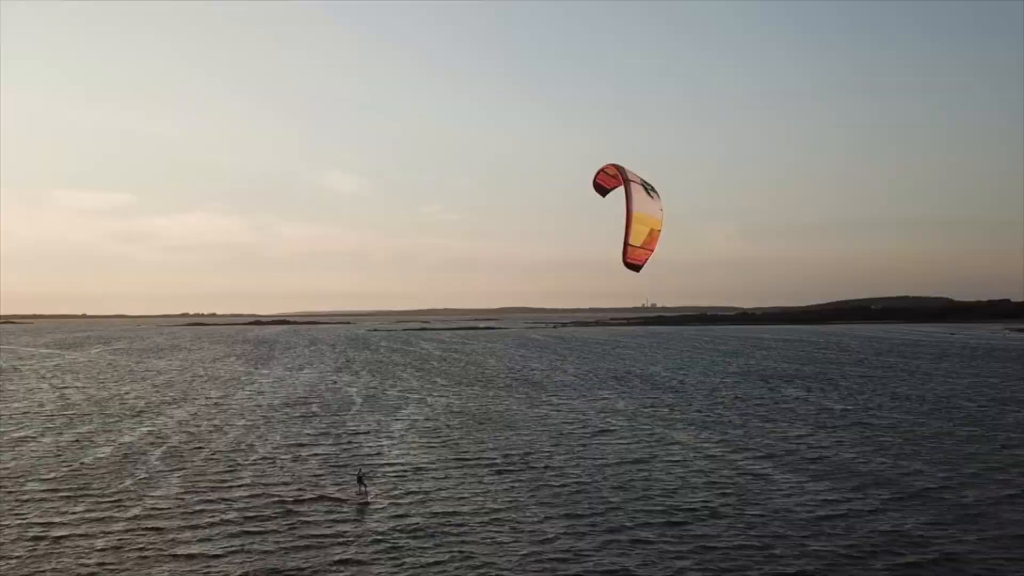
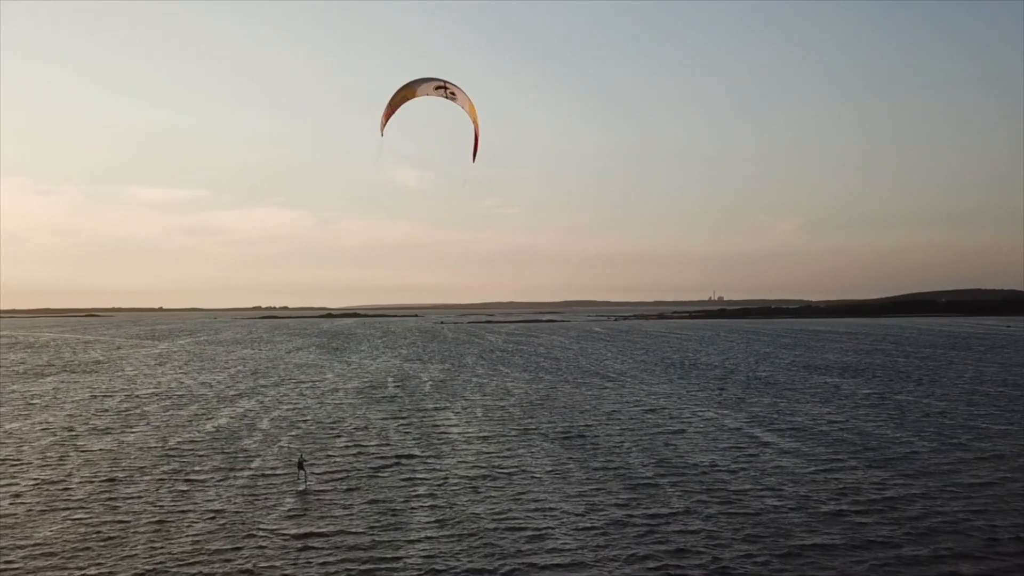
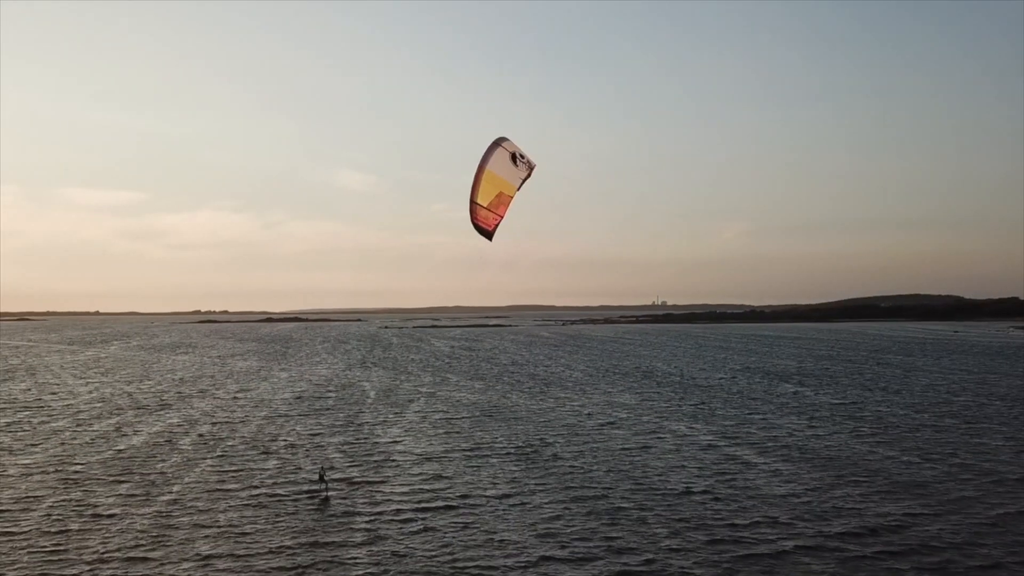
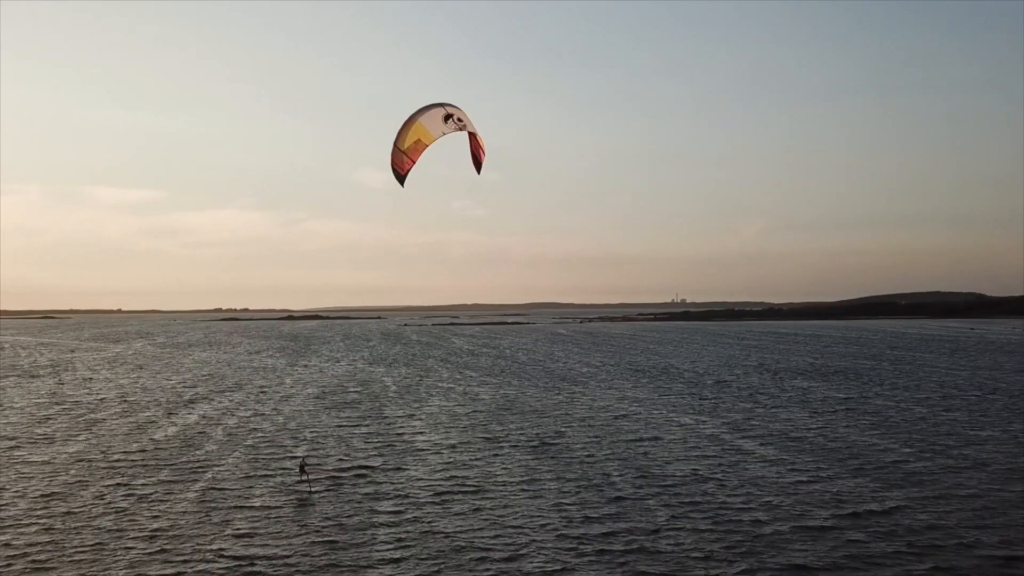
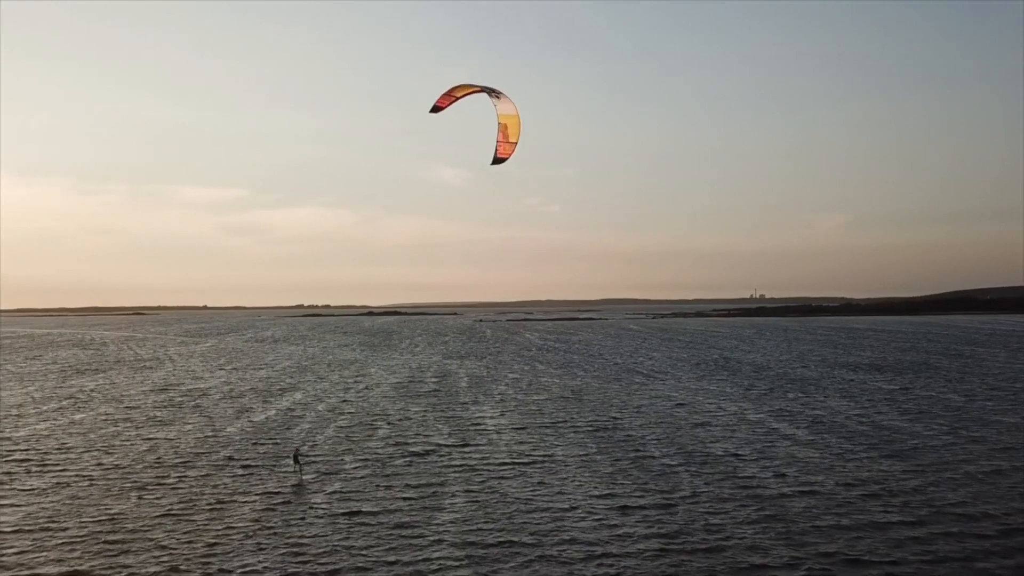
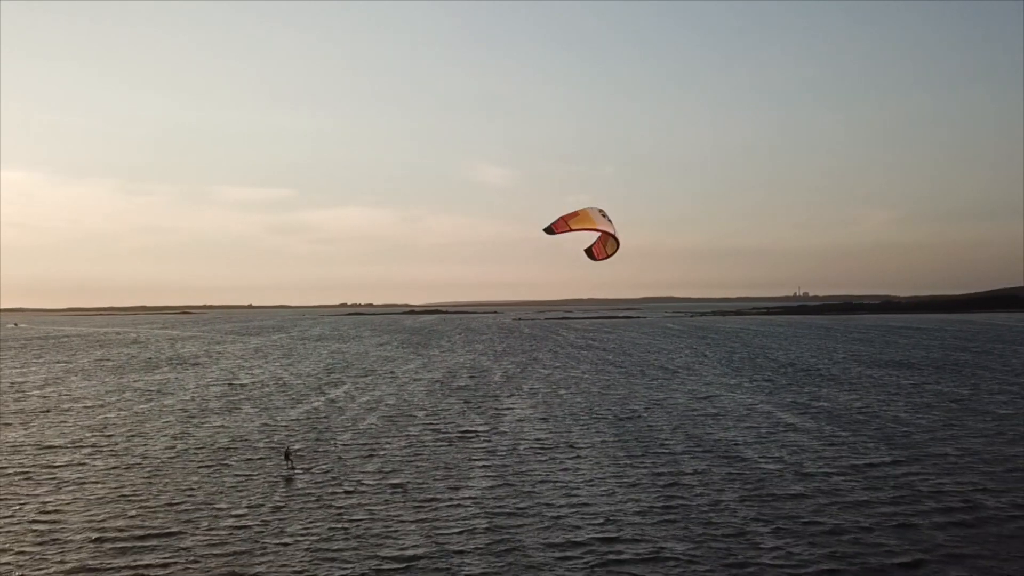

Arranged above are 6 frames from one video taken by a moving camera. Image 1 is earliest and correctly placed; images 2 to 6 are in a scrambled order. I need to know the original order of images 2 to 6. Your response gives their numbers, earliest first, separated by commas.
3, 4, 2, 5, 6
